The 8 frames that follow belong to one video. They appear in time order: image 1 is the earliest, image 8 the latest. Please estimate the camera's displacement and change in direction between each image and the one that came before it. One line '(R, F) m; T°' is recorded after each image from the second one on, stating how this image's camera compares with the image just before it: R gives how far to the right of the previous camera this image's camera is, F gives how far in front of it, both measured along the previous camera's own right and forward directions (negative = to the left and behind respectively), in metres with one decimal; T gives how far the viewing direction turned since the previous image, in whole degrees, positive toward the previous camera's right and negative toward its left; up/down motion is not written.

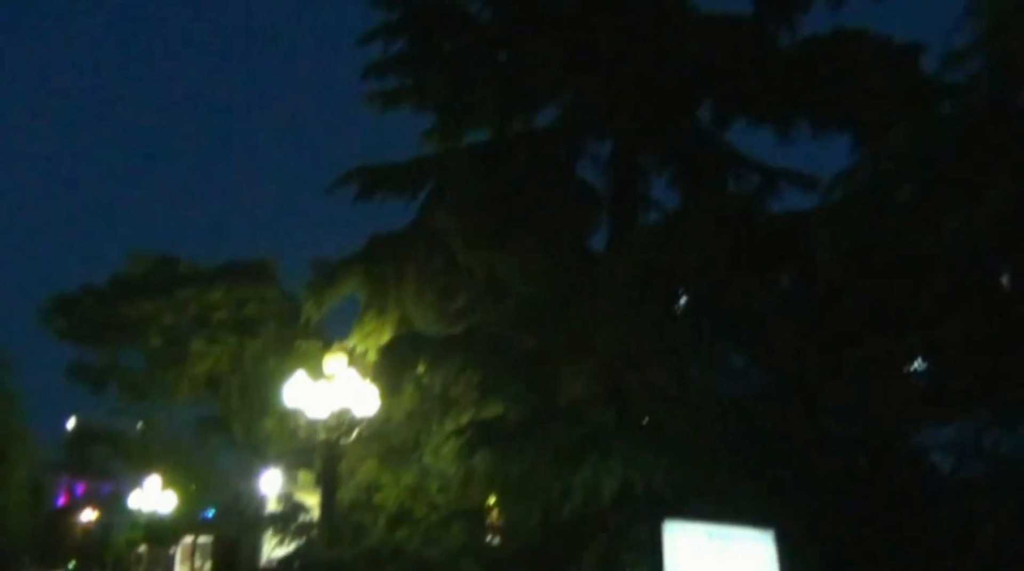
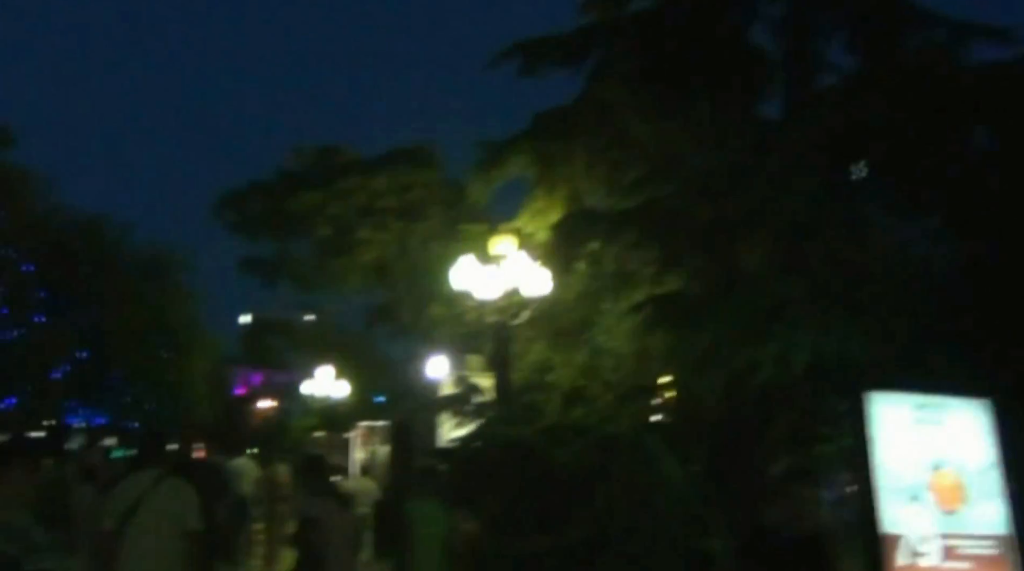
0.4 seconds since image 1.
(-0.6, +0.4) m; -8°
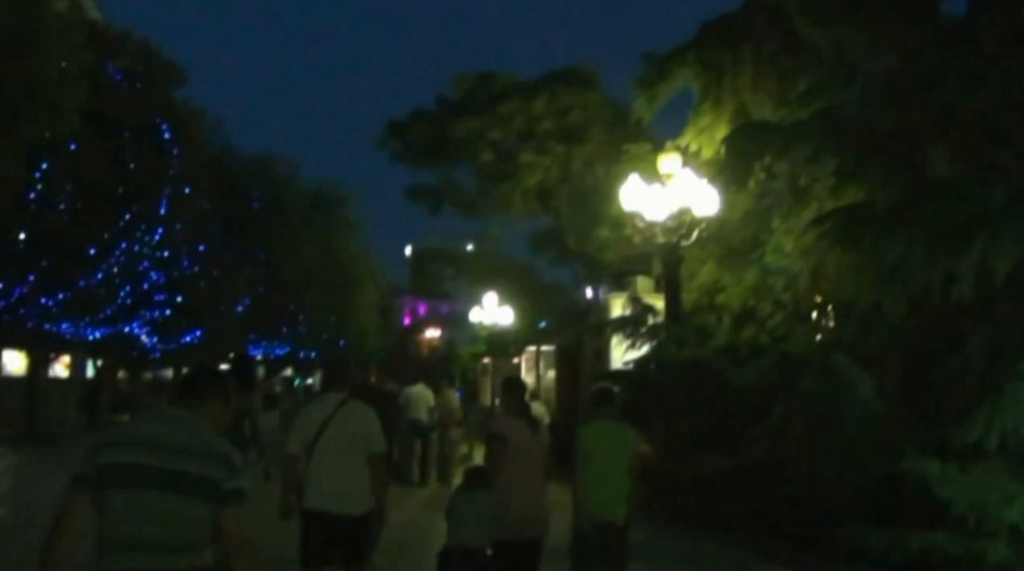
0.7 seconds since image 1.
(-0.2, +0.3) m; -9°
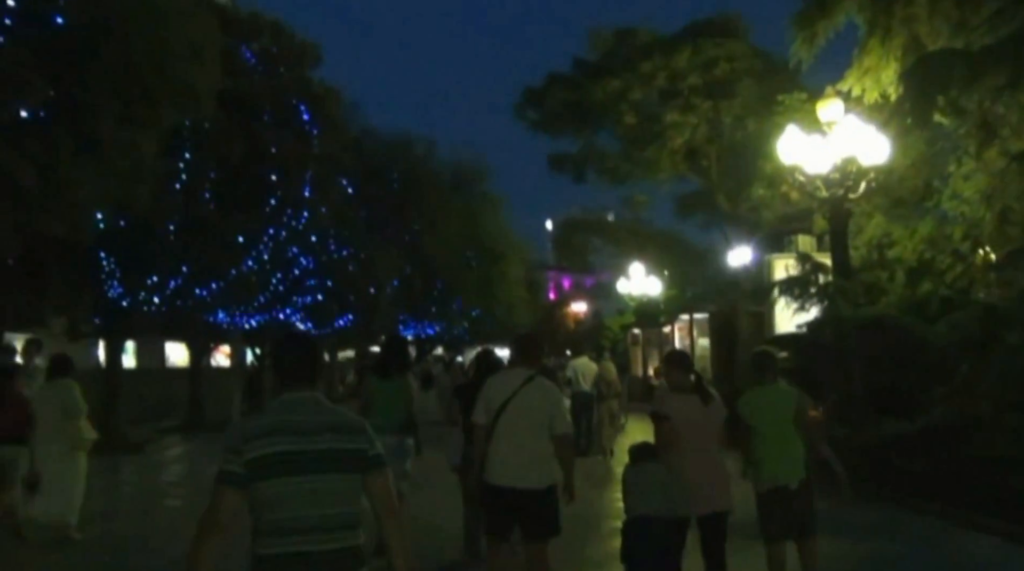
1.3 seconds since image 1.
(-0.2, +0.8) m; -8°
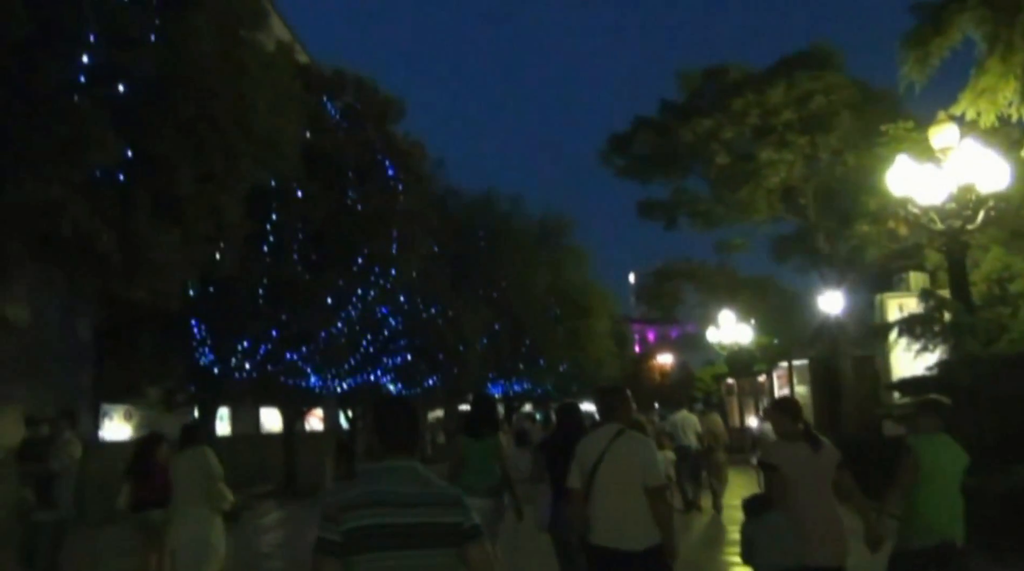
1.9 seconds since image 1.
(-0.2, +0.6) m; -5°
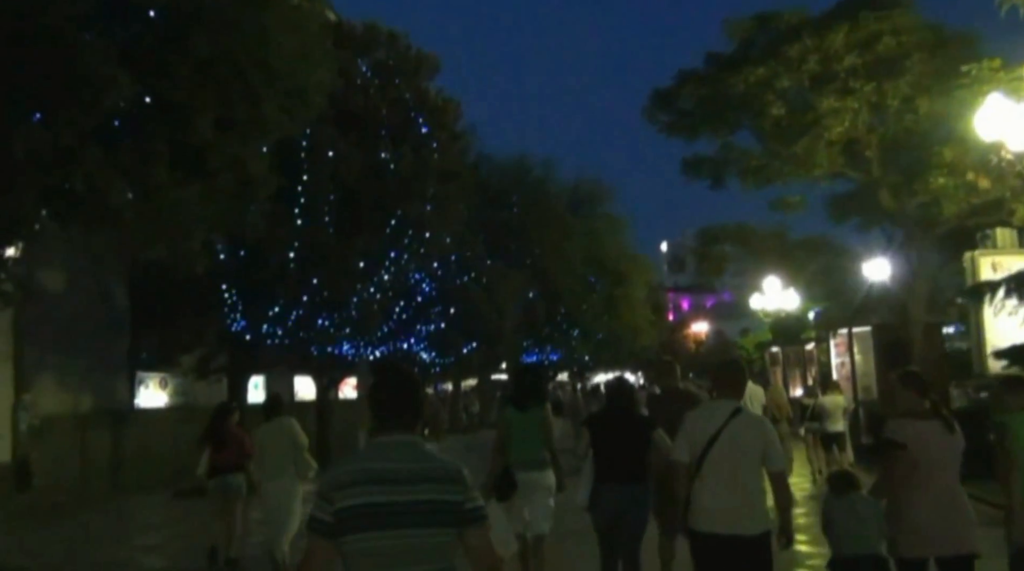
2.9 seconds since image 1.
(-0.2, +1.2) m; -2°
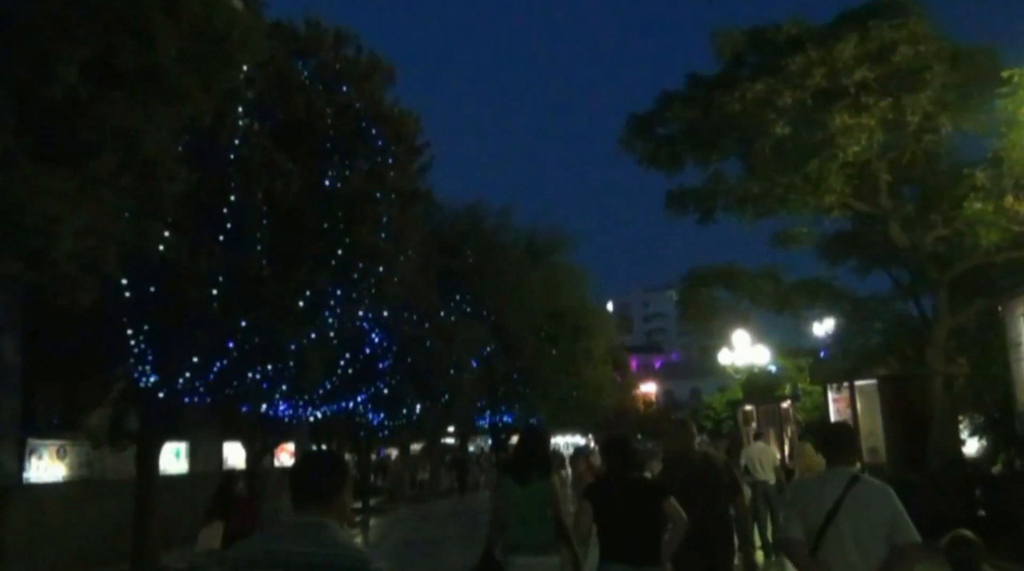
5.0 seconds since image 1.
(-0.4, +2.9) m; +3°
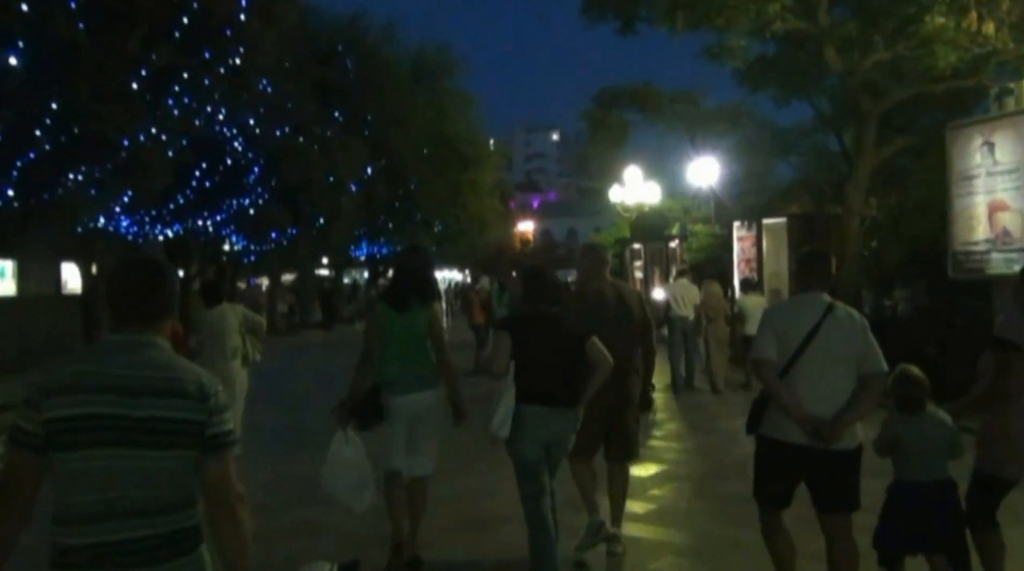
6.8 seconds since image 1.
(-0.1, +2.2) m; +7°
